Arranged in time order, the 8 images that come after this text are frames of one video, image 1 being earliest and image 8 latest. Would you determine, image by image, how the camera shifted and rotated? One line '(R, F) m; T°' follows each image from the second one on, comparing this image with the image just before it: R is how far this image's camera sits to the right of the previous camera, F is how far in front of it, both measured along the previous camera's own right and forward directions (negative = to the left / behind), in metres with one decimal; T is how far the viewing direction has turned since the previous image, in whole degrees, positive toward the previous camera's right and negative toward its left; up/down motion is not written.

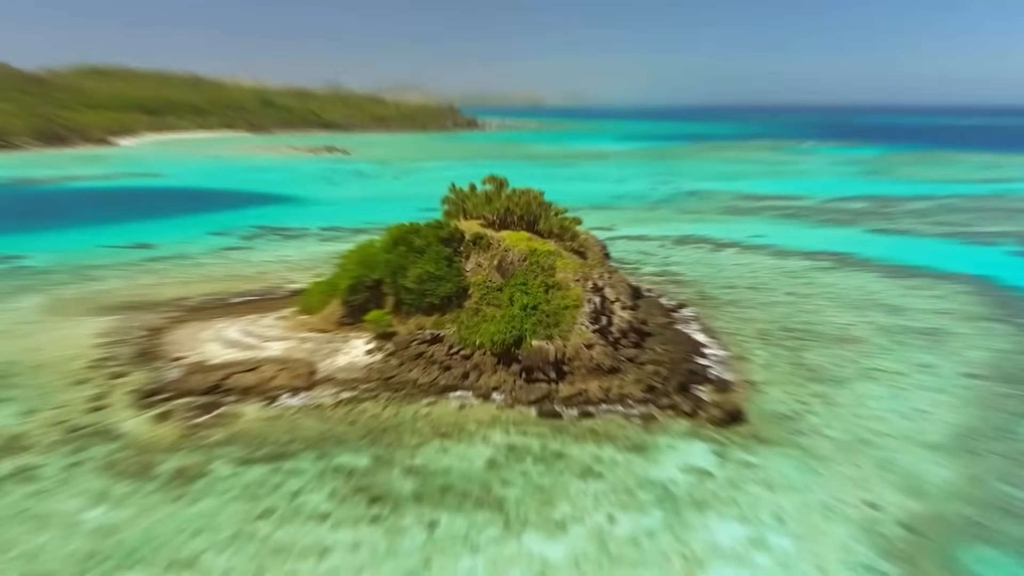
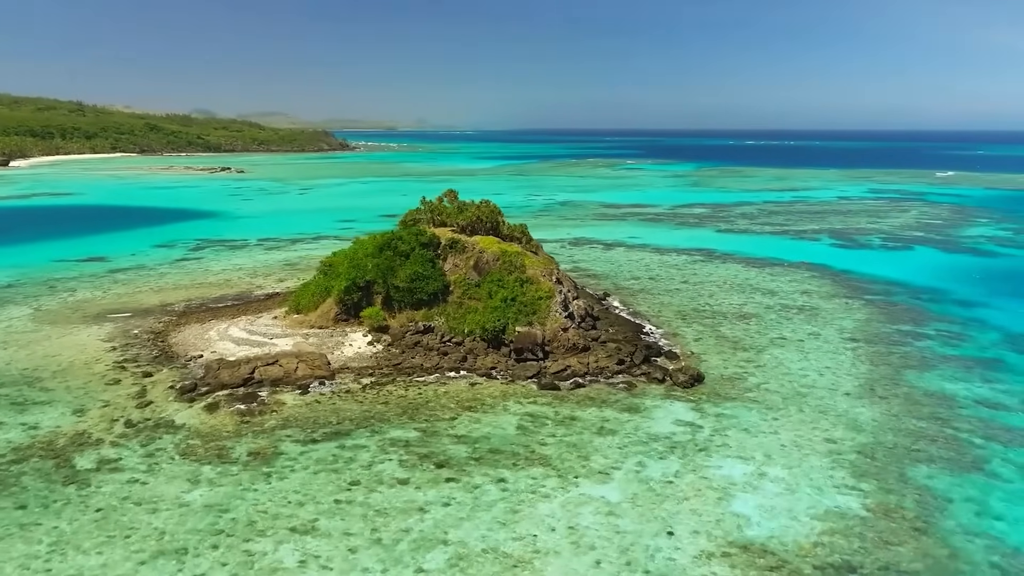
(-3.1, -1.7) m; +10°
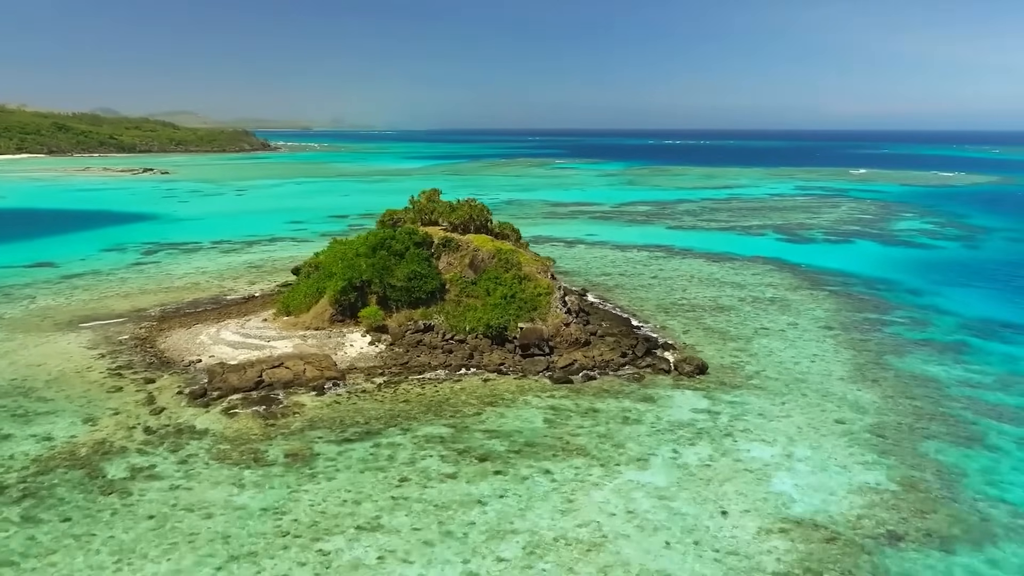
(-2.0, -0.2) m; +6°
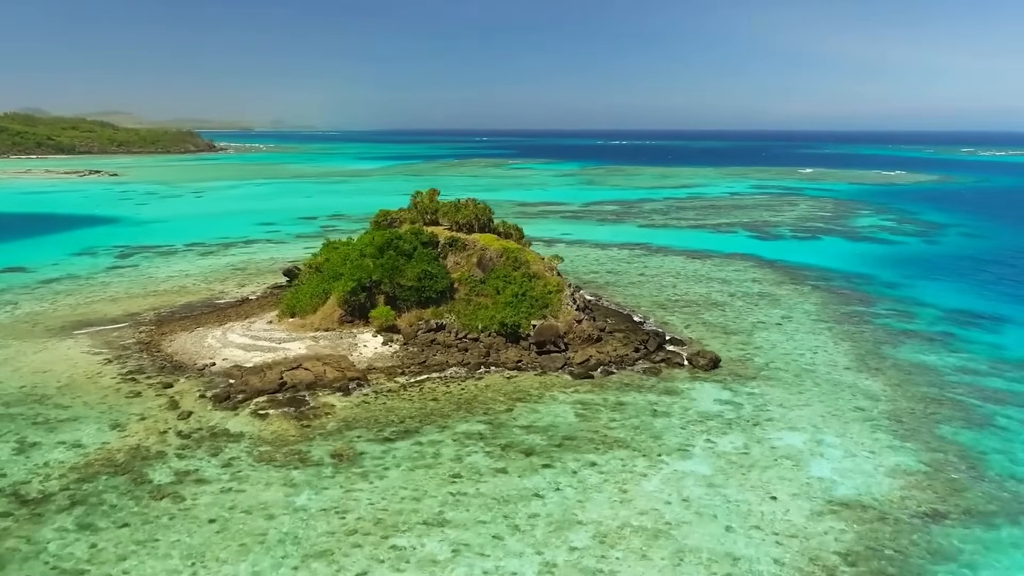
(-1.7, -0.2) m; +4°
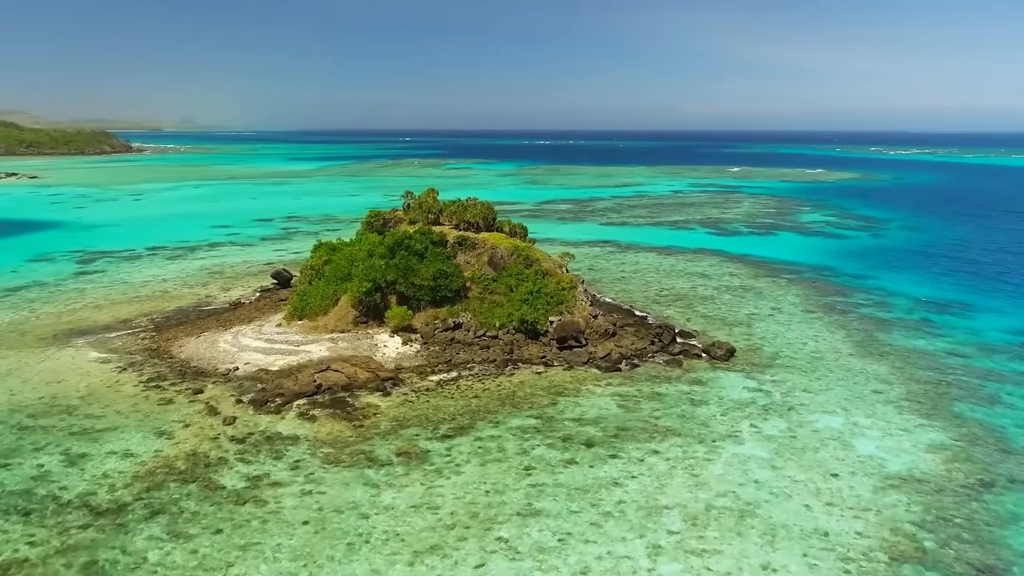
(-2.4, -0.2) m; +6°
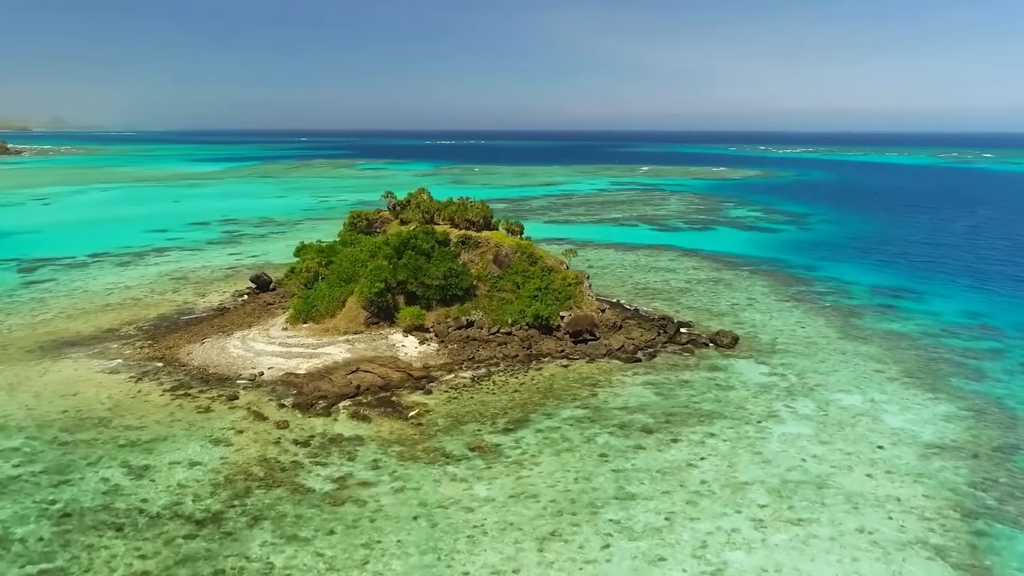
(-2.9, -0.2) m; +7°
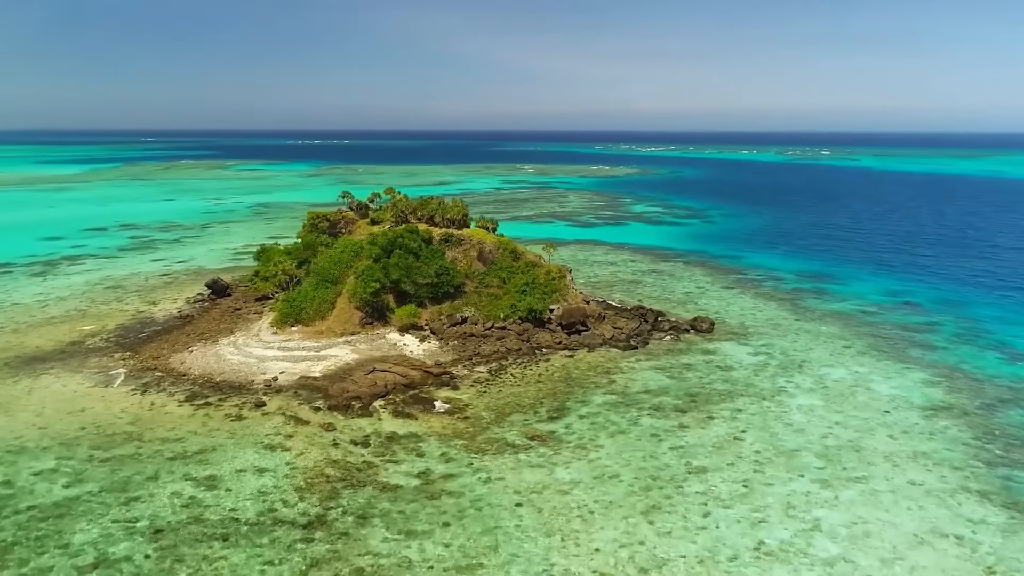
(-3.4, -0.2) m; +10°
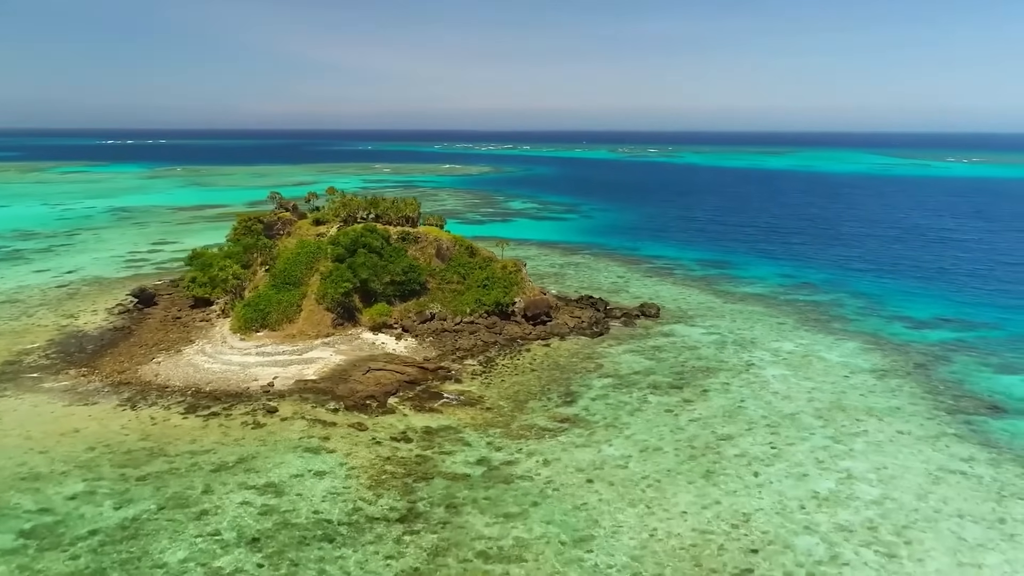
(-3.6, -0.2) m; +12°
